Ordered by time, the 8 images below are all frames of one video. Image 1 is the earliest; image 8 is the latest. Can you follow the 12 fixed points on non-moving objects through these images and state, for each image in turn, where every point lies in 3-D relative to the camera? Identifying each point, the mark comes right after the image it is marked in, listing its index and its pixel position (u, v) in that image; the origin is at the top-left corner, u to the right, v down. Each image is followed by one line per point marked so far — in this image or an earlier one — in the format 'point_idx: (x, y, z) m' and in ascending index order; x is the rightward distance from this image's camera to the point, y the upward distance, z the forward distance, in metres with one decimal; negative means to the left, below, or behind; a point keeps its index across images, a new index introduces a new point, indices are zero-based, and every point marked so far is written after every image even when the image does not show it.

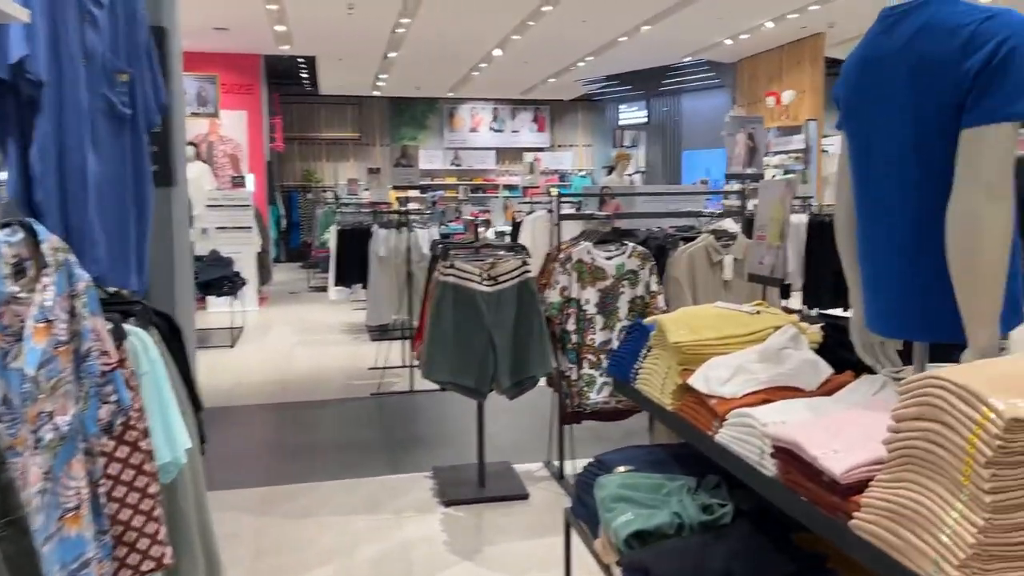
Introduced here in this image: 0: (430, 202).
0: (-1.1, +1.2, +11.3) m
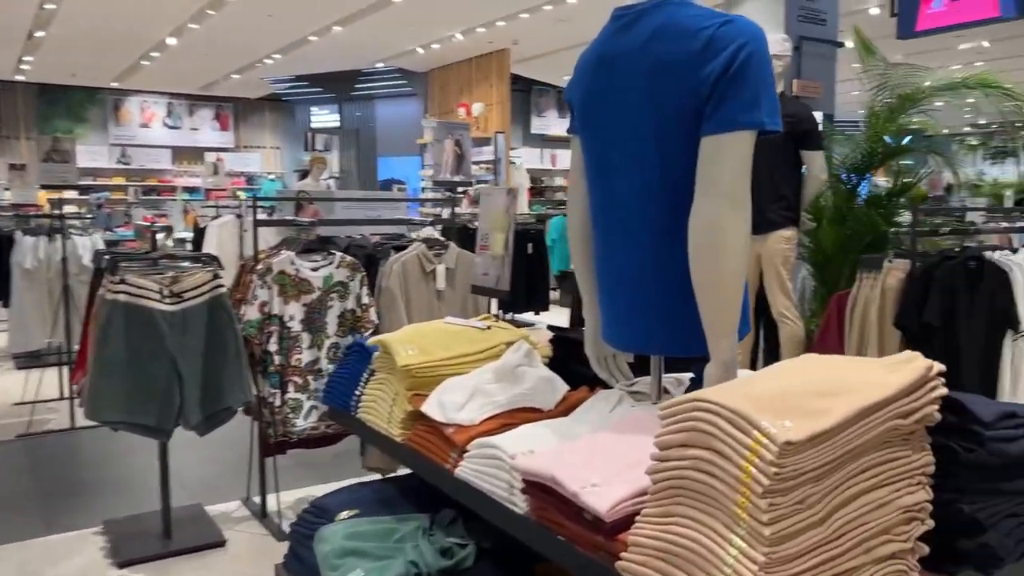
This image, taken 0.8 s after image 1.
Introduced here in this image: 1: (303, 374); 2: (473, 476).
0: (-5.1, +1.0, +9.9) m
1: (-0.9, -0.4, +3.7) m
2: (-0.1, -0.4, +1.8) m
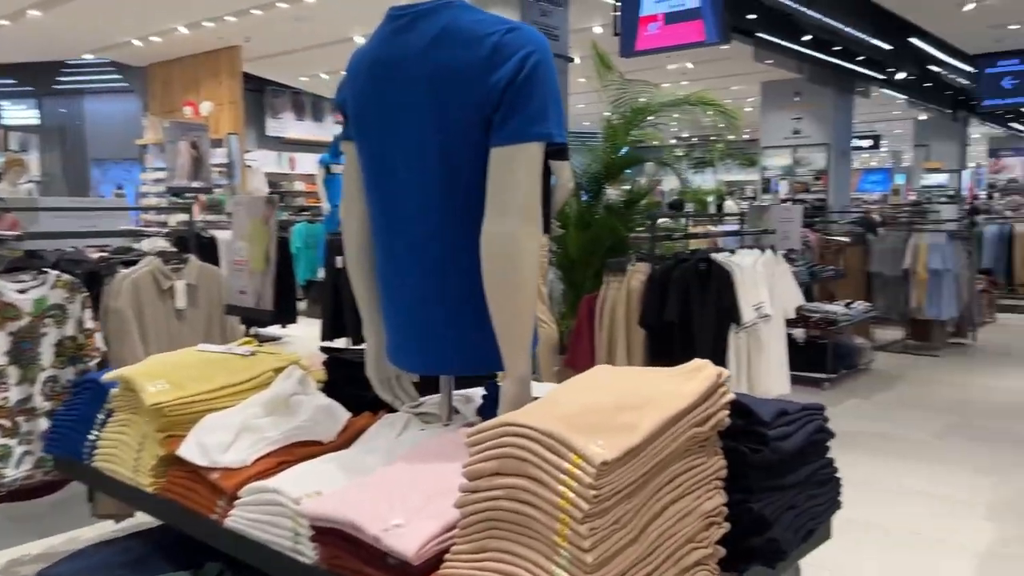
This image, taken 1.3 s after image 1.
0: (-7.8, +0.7, +7.8) m
1: (-1.9, -0.5, +3.1) m
2: (-0.5, -0.5, +1.6) m
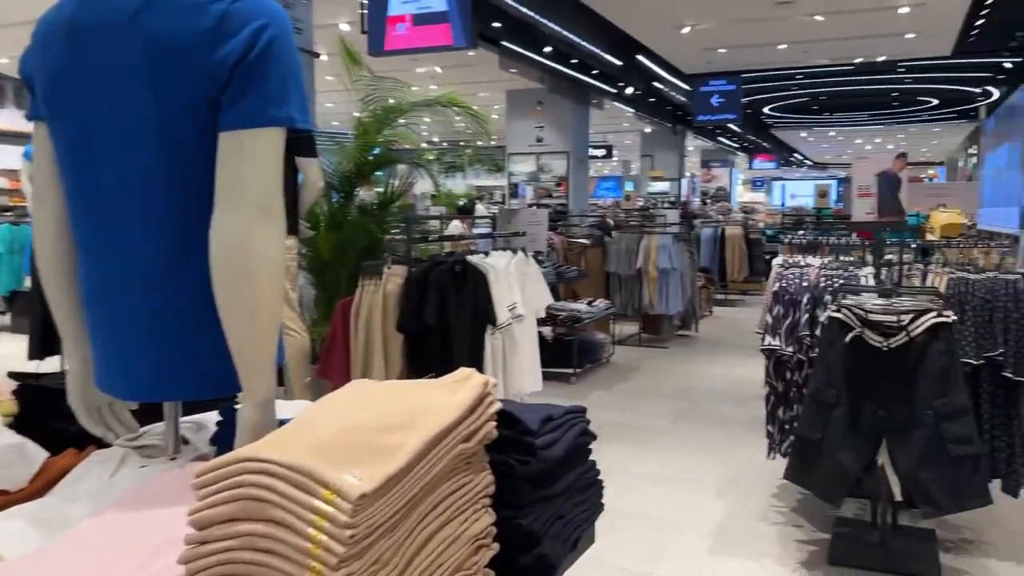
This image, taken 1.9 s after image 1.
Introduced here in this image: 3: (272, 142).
0: (-9.7, +0.5, +5.0) m
1: (-2.7, -0.5, +2.3) m
2: (-0.9, -0.5, +1.2) m
3: (-0.4, +0.2, +1.3) m
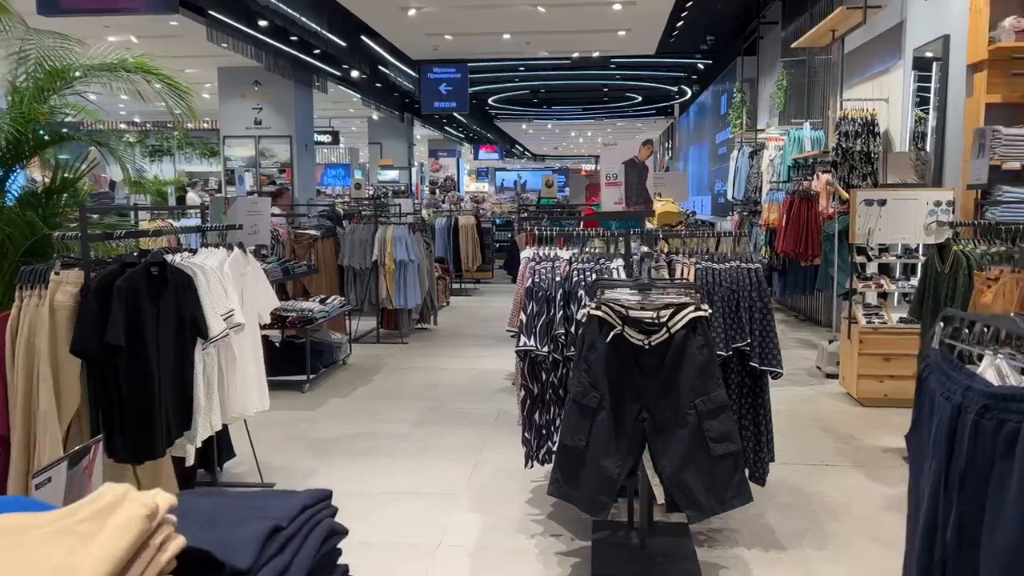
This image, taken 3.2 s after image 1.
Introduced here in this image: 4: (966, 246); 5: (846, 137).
0: (-10.7, +0.1, +1.2) m
1: (-3.2, -0.7, +0.9) m
2: (-1.1, -0.5, +0.4) m
3: (-0.6, +0.2, +0.6) m
4: (+2.2, +0.2, +4.0) m
5: (+2.8, +1.3, +6.9) m
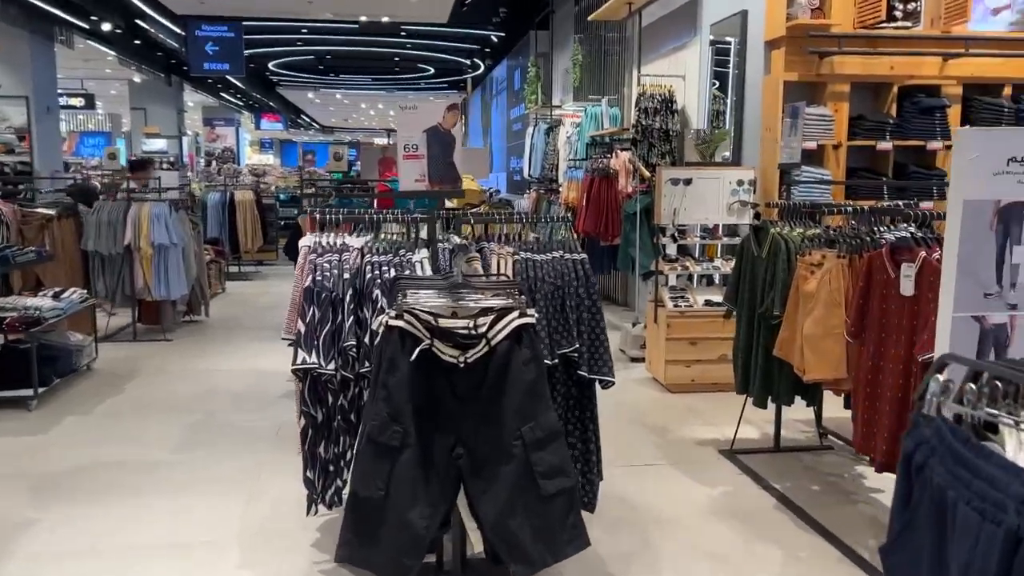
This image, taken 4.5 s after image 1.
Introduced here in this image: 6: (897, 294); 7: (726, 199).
0: (-10.5, -0.2, -2.1) m
1: (-3.2, -0.8, -0.5) m
2: (-1.1, -0.7, -0.5) m
3: (-0.7, +0.1, -0.2) m
4: (+1.2, +0.3, +3.8) m
5: (+1.1, +1.4, +6.7) m
6: (+1.3, 0.0, +2.8) m
7: (+1.4, +0.6, +5.3) m
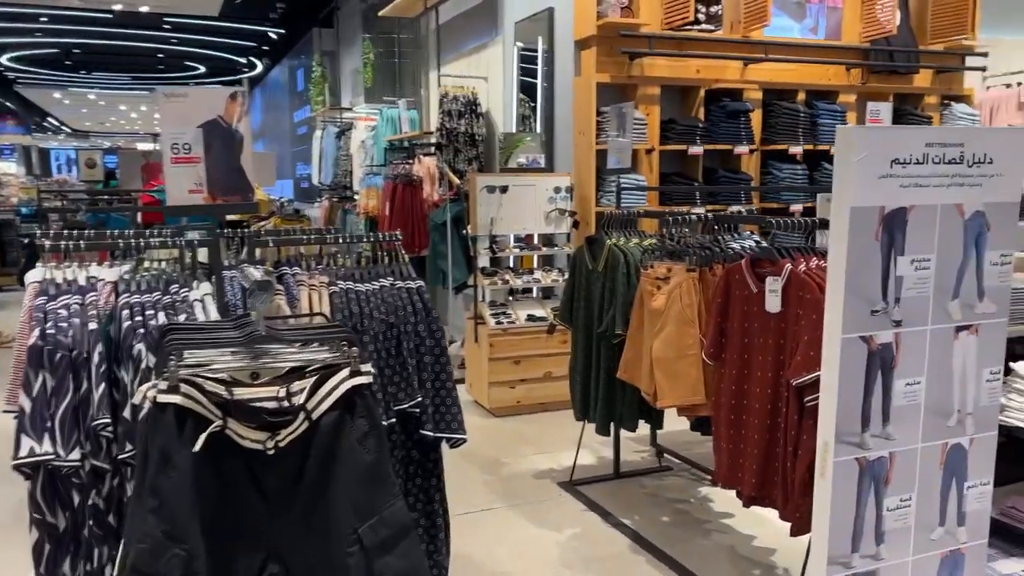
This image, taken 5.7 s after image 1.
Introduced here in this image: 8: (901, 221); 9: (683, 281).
0: (-9.5, -0.7, -5.2) m
1: (-2.7, -1.0, -1.8) m
2: (-0.7, -0.8, -1.2) m
3: (-0.4, 0.0, -0.8) m
4: (+0.4, +0.2, +3.5) m
5: (-0.5, +1.3, +6.3) m
6: (+0.8, -0.1, +2.6) m
7: (+0.2, +0.5, +5.0) m
8: (+1.0, +0.2, +2.1) m
9: (+0.6, 0.0, +2.9) m
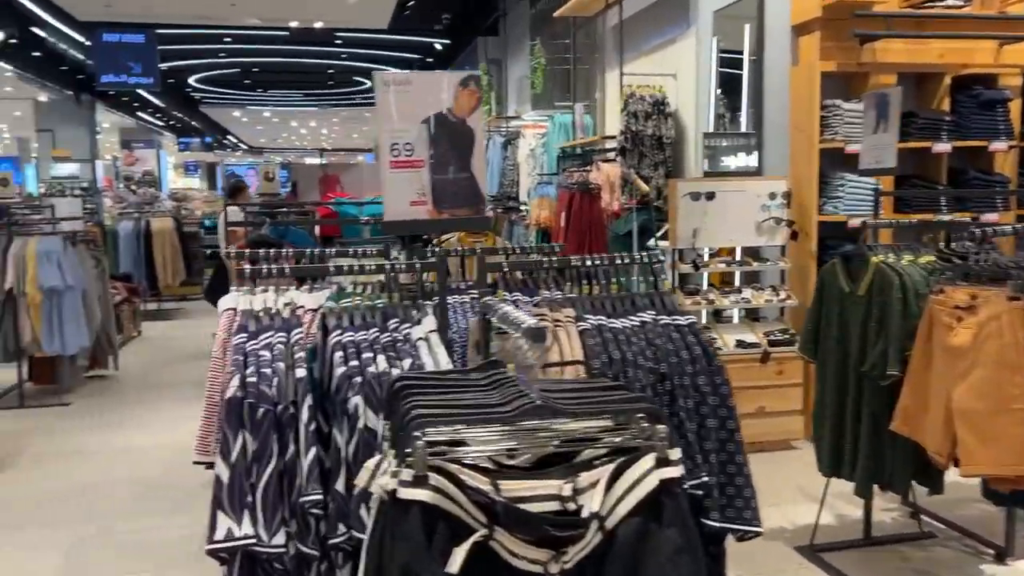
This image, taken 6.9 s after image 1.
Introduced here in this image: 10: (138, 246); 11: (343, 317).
0: (-10.0, -0.6, -4.0) m
1: (-2.8, -1.0, -1.8) m
2: (-0.7, -0.8, -1.6) m
3: (-0.3, 0.0, -1.2) m
4: (+1.3, +0.1, +2.8) m
5: (+0.9, +1.2, +5.8) m
6: (+1.4, -0.2, +1.9) m
7: (+1.3, +0.4, +4.4) m
8: (+1.6, +0.1, +1.3) m
9: (+1.3, -0.1, +2.3) m
10: (-4.2, +0.5, +9.1) m
11: (-0.4, -0.1, +1.7) m
